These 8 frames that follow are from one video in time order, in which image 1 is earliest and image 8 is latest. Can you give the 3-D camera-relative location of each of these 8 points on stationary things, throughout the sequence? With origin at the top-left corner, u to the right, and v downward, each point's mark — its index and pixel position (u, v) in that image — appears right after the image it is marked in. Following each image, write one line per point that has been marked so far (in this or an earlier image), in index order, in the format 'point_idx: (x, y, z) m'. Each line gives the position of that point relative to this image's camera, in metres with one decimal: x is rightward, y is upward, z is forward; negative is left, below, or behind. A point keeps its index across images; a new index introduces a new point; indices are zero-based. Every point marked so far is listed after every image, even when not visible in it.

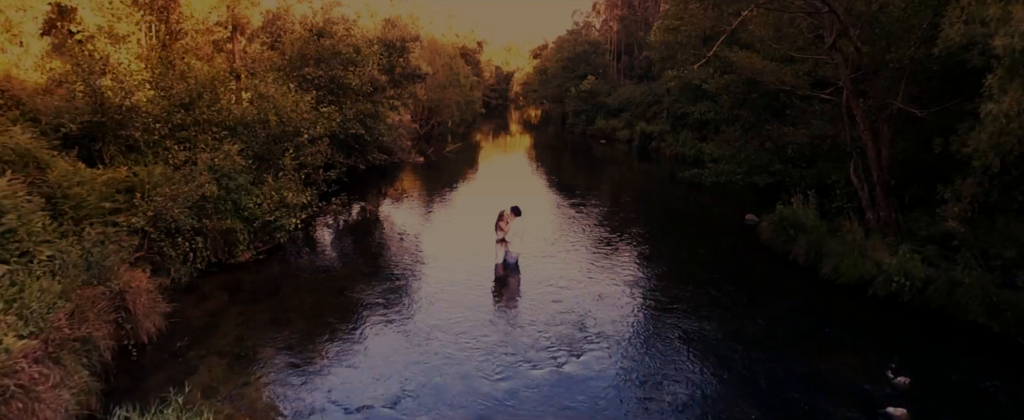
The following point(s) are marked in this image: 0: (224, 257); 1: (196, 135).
0: (-7.9, -1.3, +17.9) m
1: (-9.4, +2.2, +19.5) m
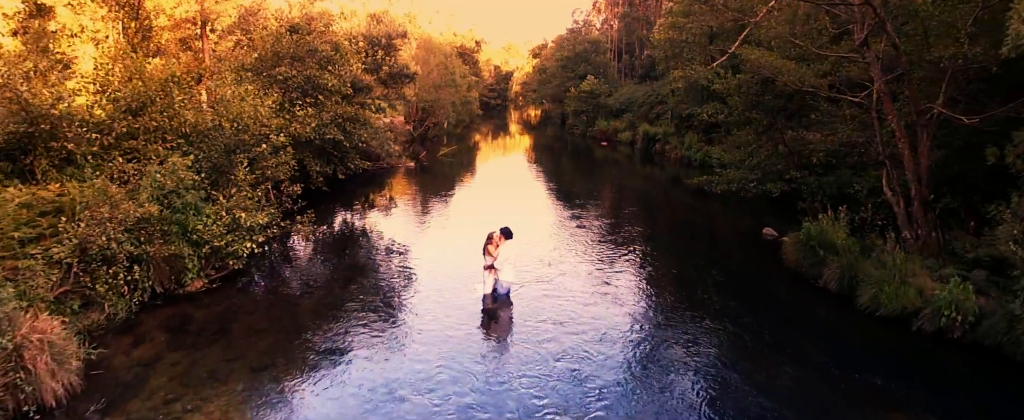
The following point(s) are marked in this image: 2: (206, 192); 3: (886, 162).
0: (-8.1, -1.9, +15.6) m
1: (-9.7, +1.7, +17.2) m
2: (-7.8, +0.4, +16.5) m
3: (+11.4, +1.5, +19.9) m
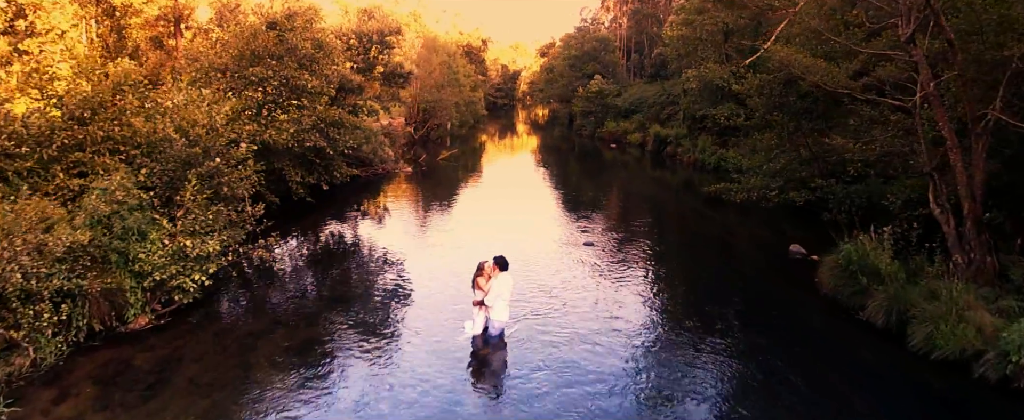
0: (-8.2, -2.4, +13.5) m
1: (-9.8, +1.2, +15.1) m
2: (-7.9, -0.1, +14.4) m
3: (+11.3, +1.0, +17.5) m
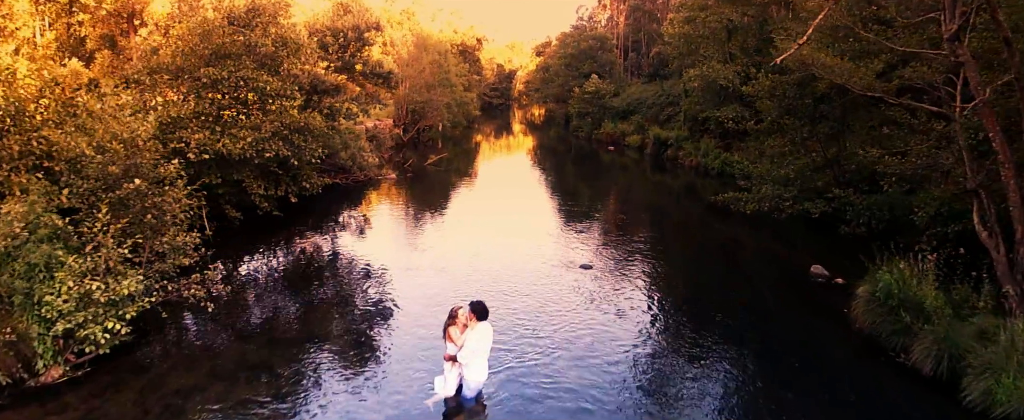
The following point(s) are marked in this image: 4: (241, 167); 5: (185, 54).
0: (-8.5, -2.9, +11.3) m
1: (-10.1, +0.6, +12.9) m
2: (-8.2, -0.6, +12.2) m
3: (+11.0, +0.5, +15.4) m
4: (-7.9, +1.3, +18.9) m
5: (-9.2, +4.4, +18.5) m
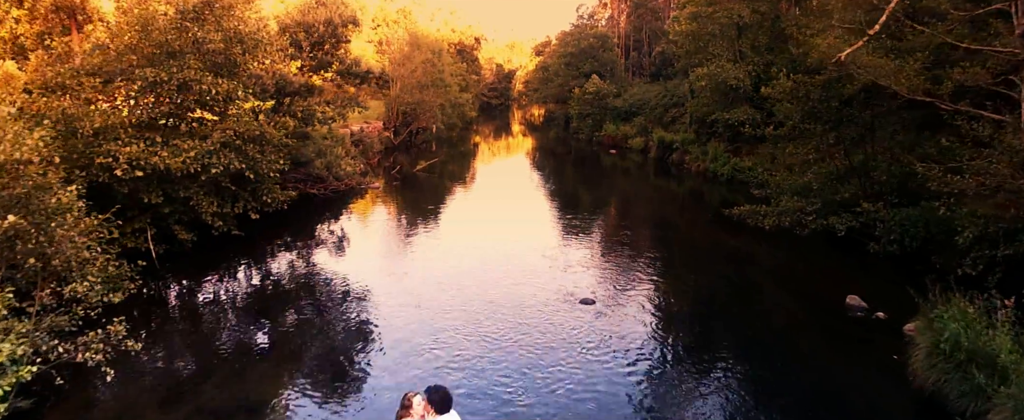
0: (-8.8, -3.5, +8.7) m
1: (-10.3, +0.1, +10.3) m
2: (-8.5, -1.2, +9.6) m
3: (+10.7, -0.1, +12.8) m
4: (-8.1, +0.7, +16.4) m
5: (-9.5, +3.8, +15.9) m
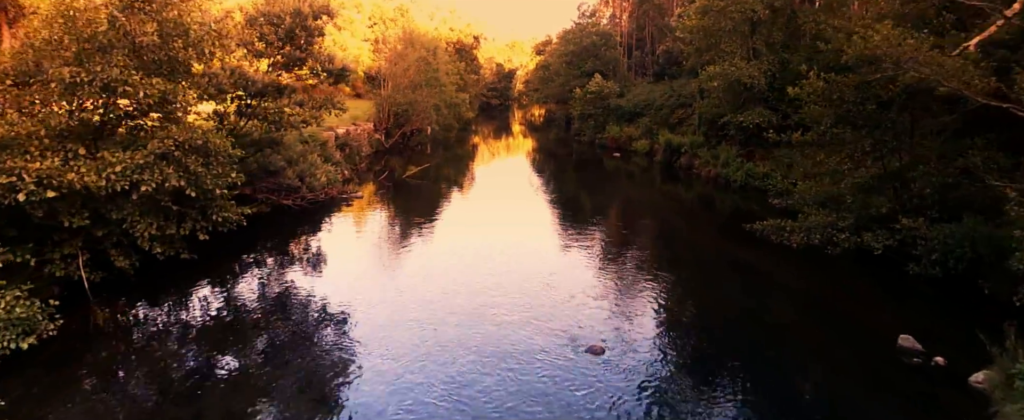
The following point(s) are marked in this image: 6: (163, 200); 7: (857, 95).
0: (-9.0, -4.0, +6.2) m
1: (-10.5, -0.4, +7.8) m
2: (-8.6, -1.7, +7.1) m
3: (+10.6, -0.6, +10.3) m
4: (-8.3, +0.2, +13.9) m
5: (-9.7, +3.3, +13.4) m
6: (-7.7, +0.3, +14.6) m
7: (+10.4, +3.4, +19.5) m
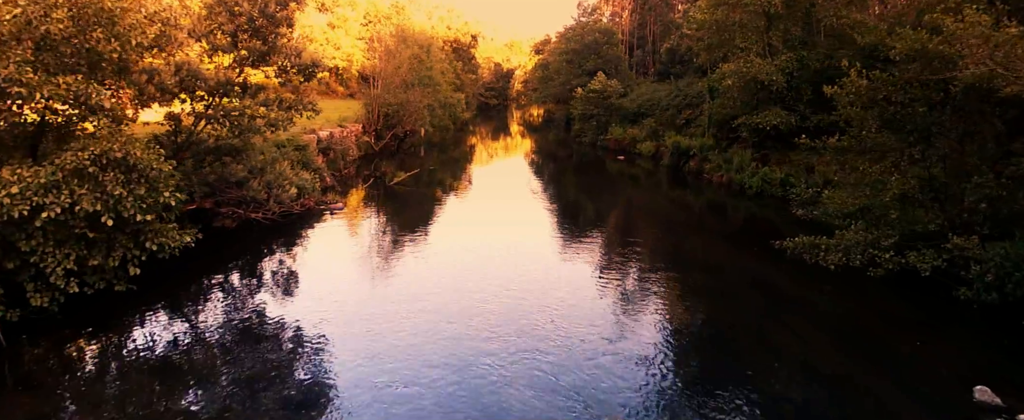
0: (-9.0, -4.5, +3.7) m
1: (-10.6, -0.9, +5.3) m
2: (-8.7, -2.1, +4.6) m
3: (+10.5, -1.0, +7.8) m
4: (-8.3, -0.3, +11.3) m
5: (-9.7, +2.9, +10.8) m
6: (-7.8, -0.2, +12.0) m
7: (+10.3, +3.0, +16.9) m
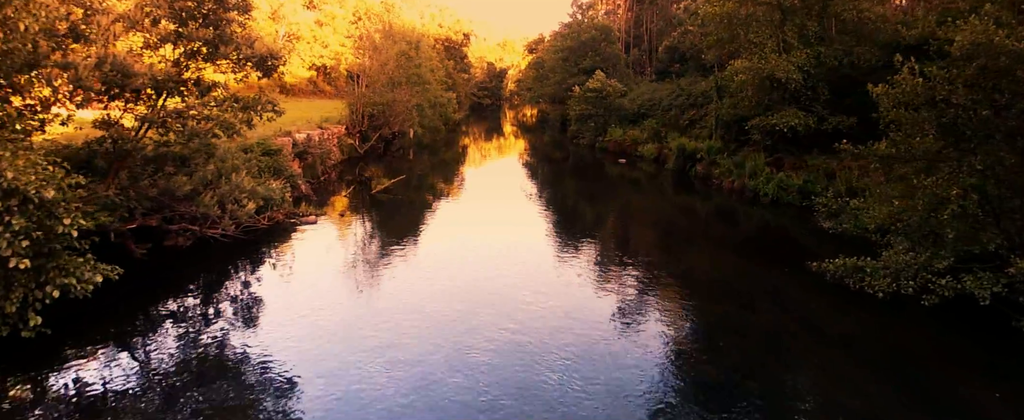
0: (-9.0, -4.9, +1.0) m
1: (-10.5, -1.4, +2.6) m
2: (-8.6, -2.6, +1.9) m
3: (+10.5, -1.5, +5.3) m
4: (-8.4, -0.7, +8.6) m
5: (-9.7, +2.4, +8.2) m
6: (-7.8, -0.7, +9.3) m
7: (+10.2, +2.5, +14.5) m
